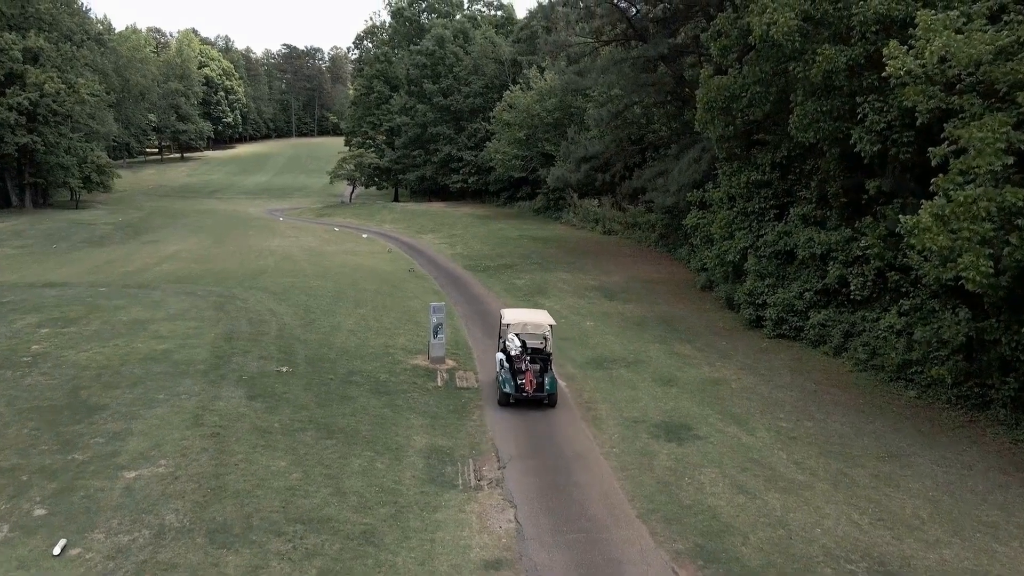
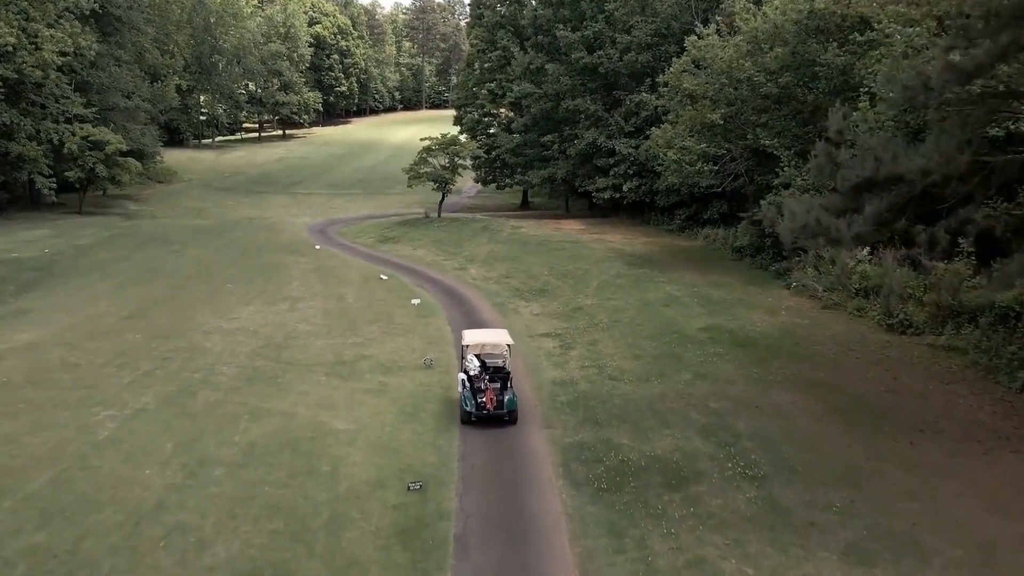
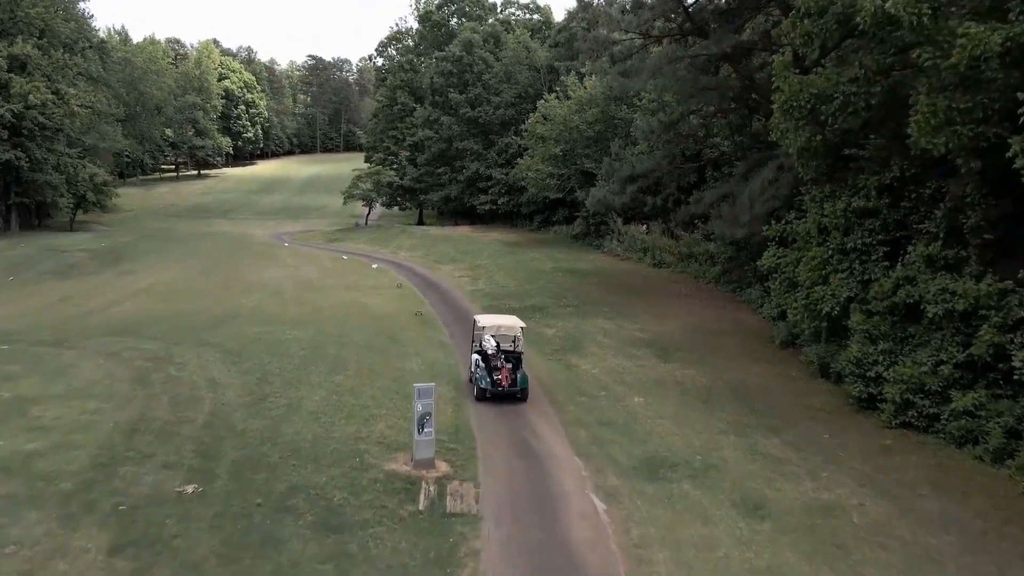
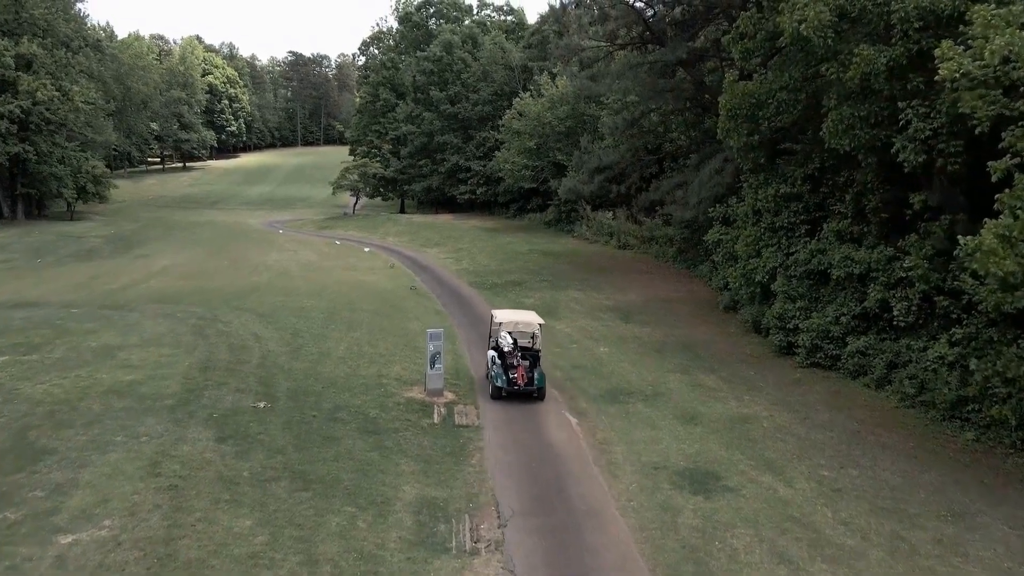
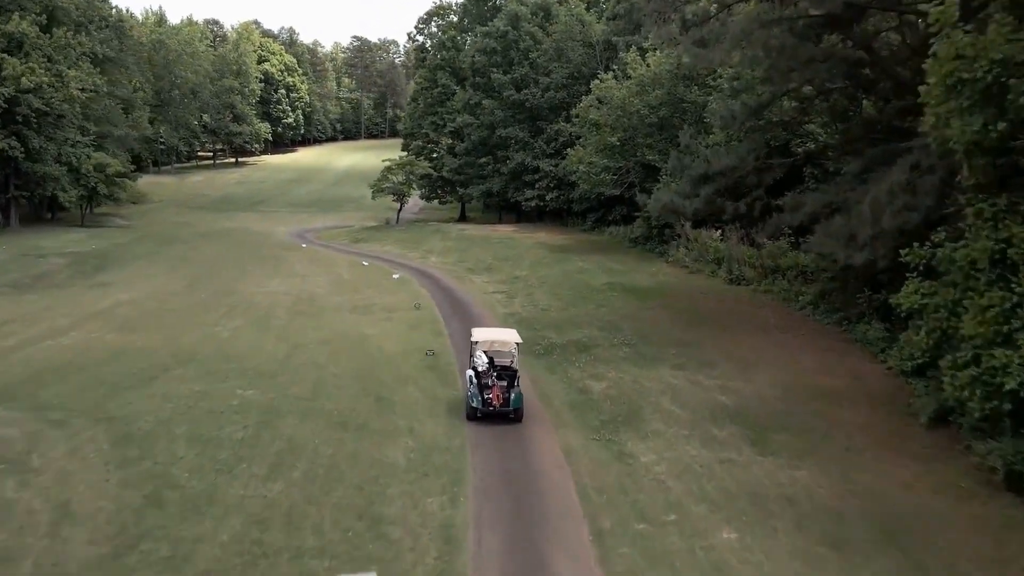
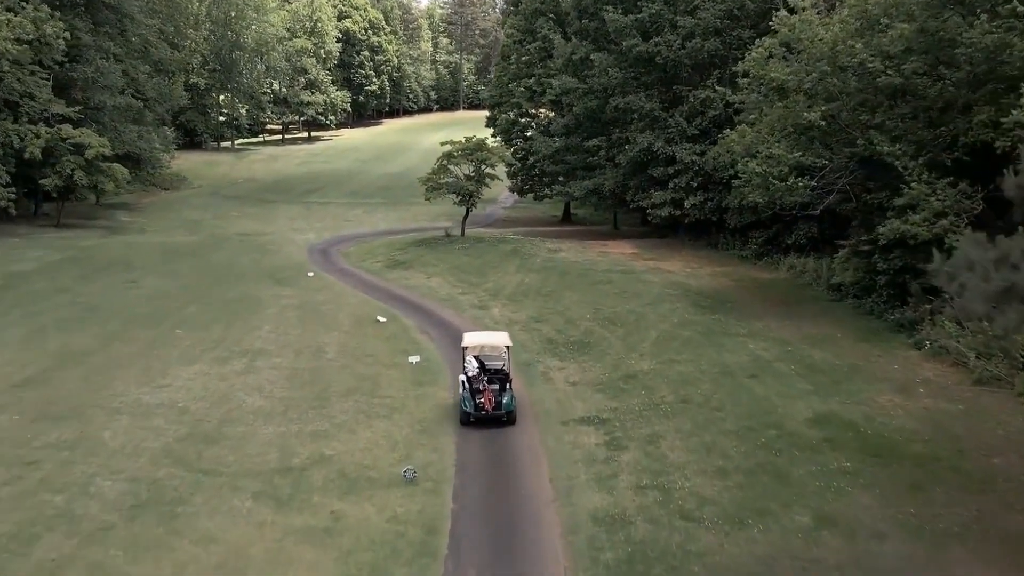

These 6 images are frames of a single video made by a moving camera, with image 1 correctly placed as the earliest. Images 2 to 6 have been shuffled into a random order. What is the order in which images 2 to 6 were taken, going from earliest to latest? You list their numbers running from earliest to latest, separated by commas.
4, 3, 5, 2, 6
